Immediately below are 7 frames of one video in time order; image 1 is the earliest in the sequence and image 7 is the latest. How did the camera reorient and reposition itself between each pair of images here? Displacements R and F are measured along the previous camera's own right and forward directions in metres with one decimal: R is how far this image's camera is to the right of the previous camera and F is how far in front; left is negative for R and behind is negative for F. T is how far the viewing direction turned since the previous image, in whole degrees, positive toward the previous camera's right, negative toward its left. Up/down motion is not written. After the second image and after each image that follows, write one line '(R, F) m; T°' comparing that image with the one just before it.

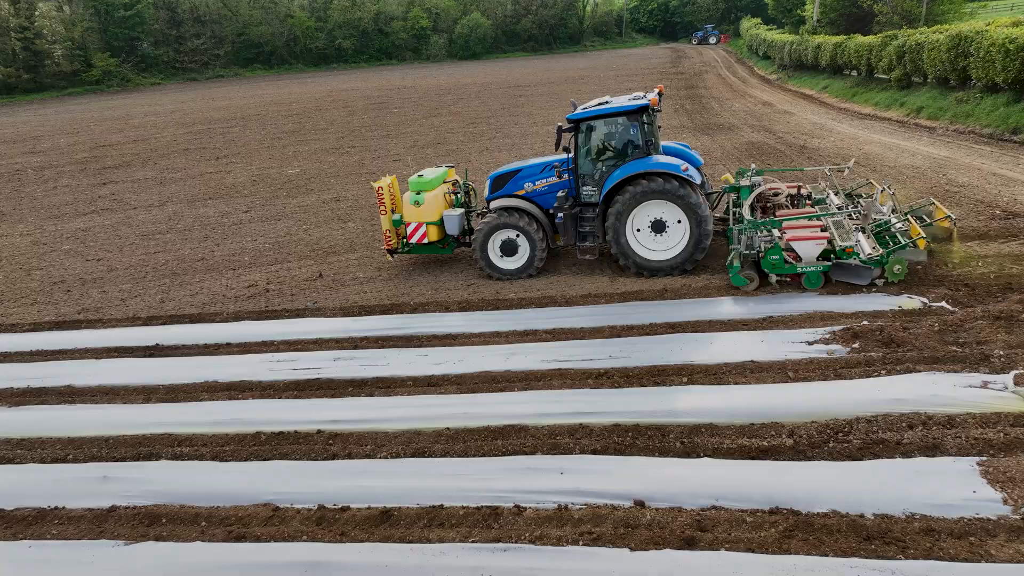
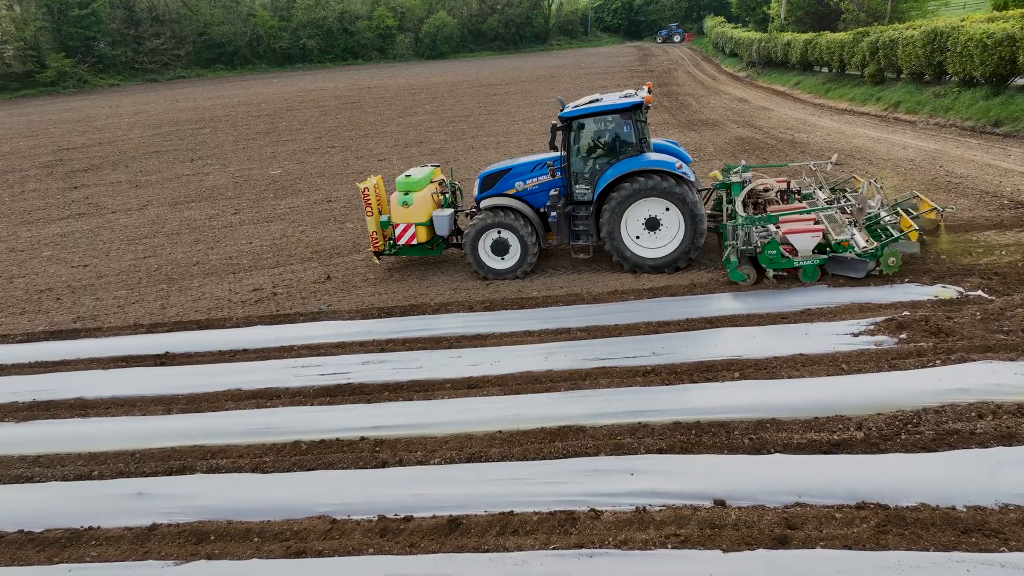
(-0.5, +0.1) m; +3°
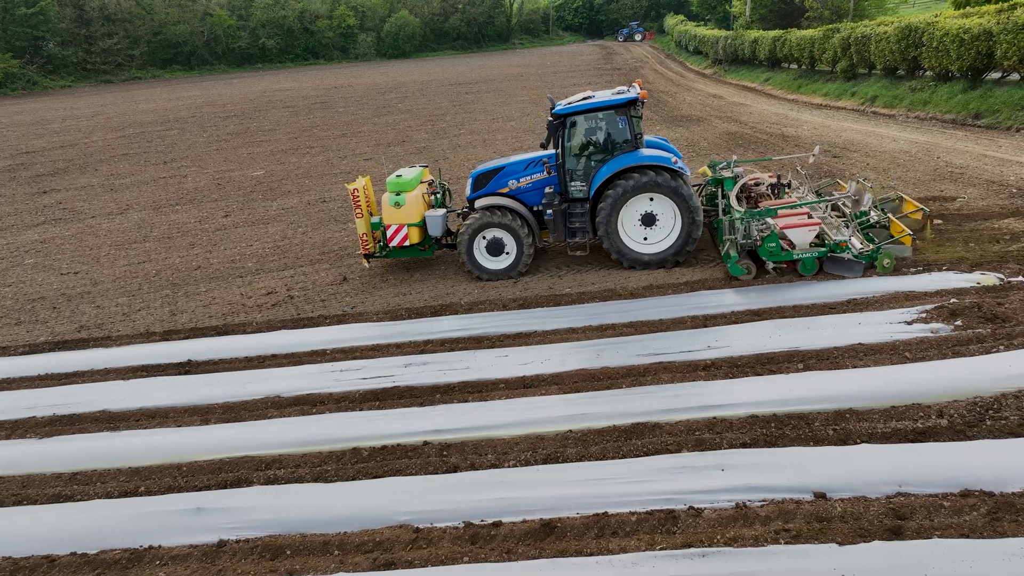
(-0.6, +0.1) m; +3°
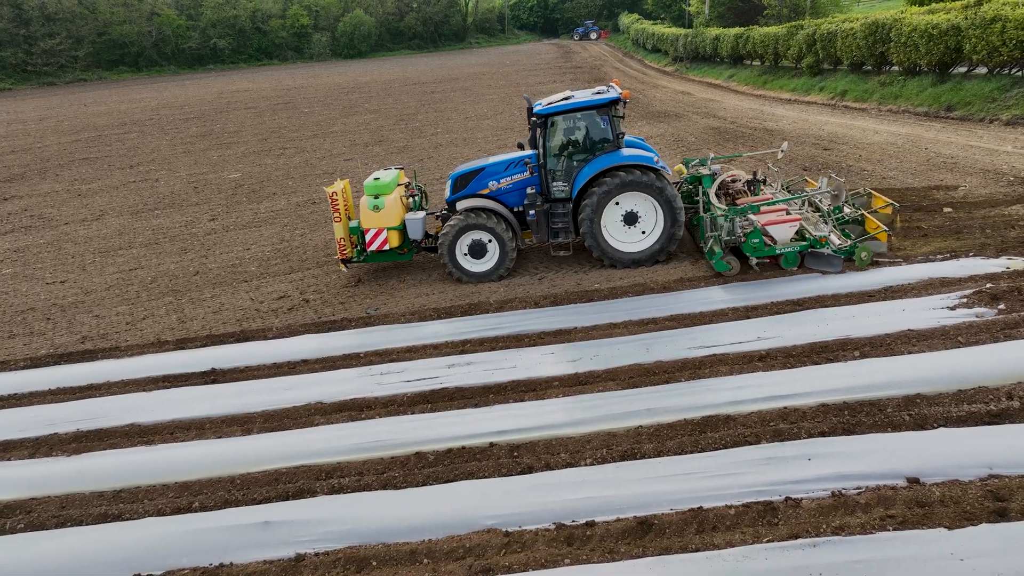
(-0.6, +0.1) m; +3°
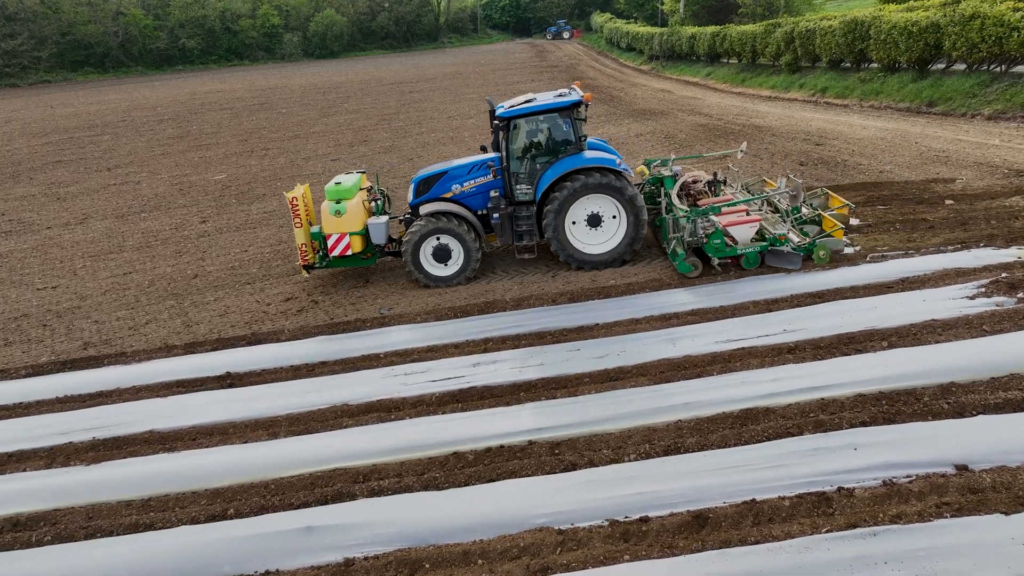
(-0.4, 0.0) m; +2°
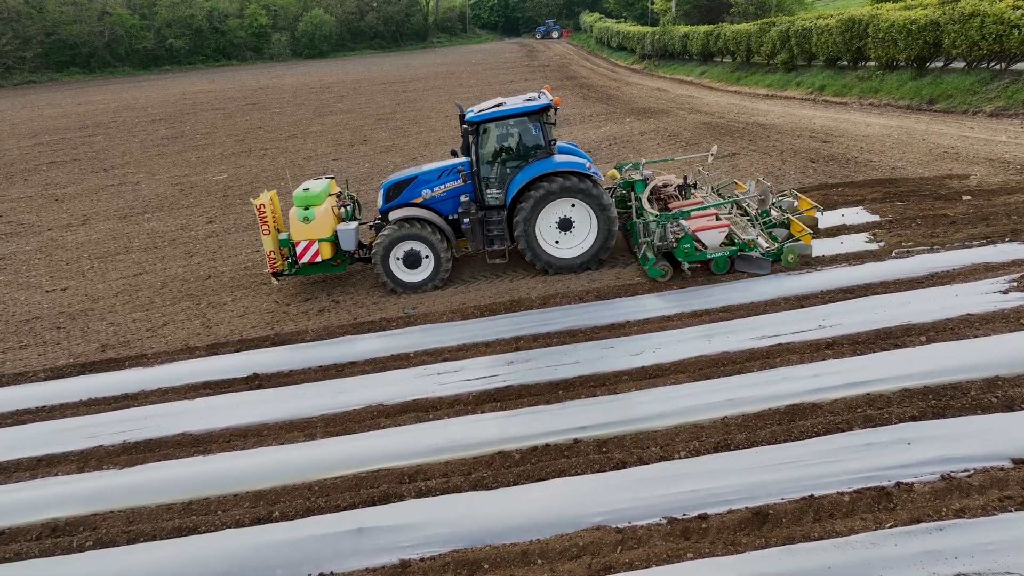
(-0.3, 0.0) m; +1°
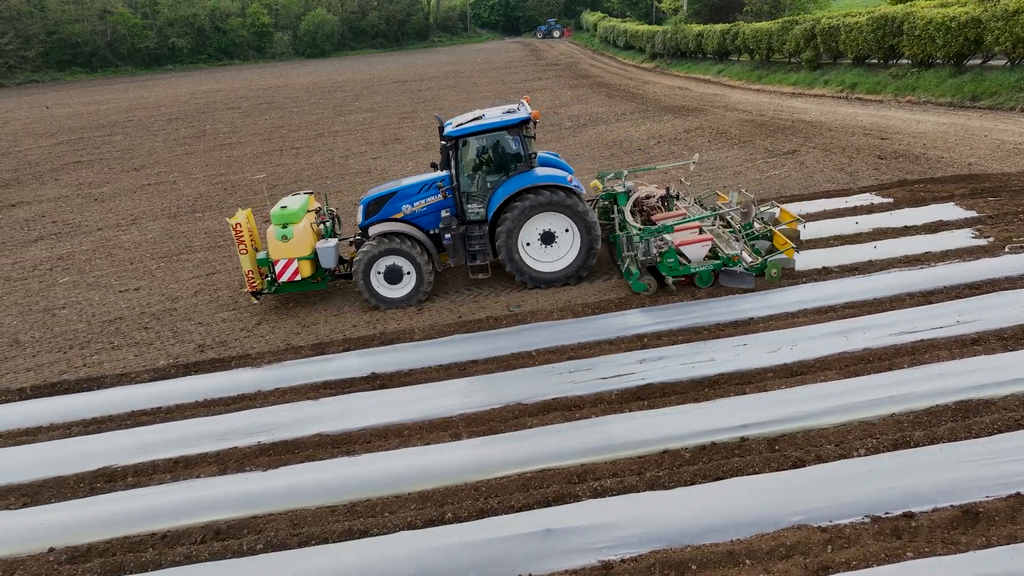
(-0.9, +0.1) m; +1°
